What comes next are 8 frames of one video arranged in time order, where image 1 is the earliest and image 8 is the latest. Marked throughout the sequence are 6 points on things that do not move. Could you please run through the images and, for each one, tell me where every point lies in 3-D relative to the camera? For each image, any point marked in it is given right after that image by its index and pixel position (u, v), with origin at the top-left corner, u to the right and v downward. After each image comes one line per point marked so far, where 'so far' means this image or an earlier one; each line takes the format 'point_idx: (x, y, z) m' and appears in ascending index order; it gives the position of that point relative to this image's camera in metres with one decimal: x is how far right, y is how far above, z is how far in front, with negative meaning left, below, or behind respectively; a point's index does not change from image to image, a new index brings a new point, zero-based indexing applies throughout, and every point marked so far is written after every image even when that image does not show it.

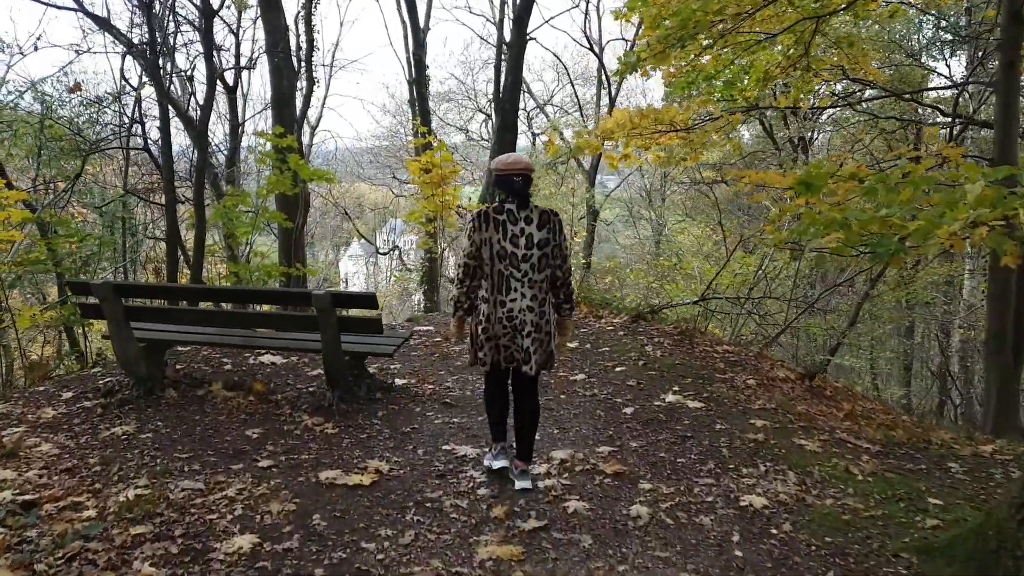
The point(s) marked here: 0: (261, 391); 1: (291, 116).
0: (-1.3, -0.6, +4.3) m
1: (-2.4, +1.9, +8.7) m
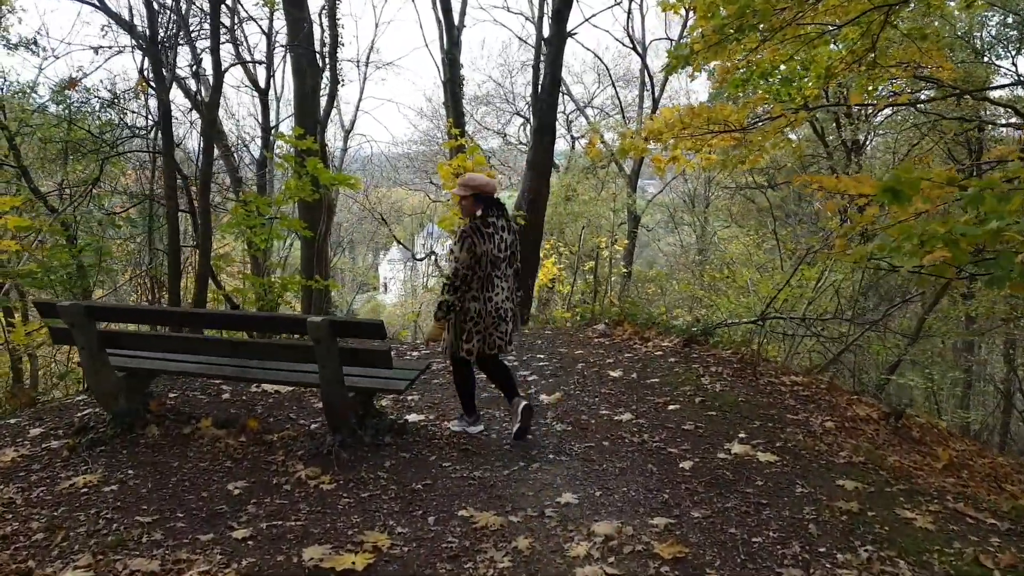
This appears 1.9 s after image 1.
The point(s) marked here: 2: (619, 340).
0: (-1.2, -0.7, +3.7) m
1: (-2.0, +1.8, +8.2) m
2: (+0.8, -0.4, +5.8) m
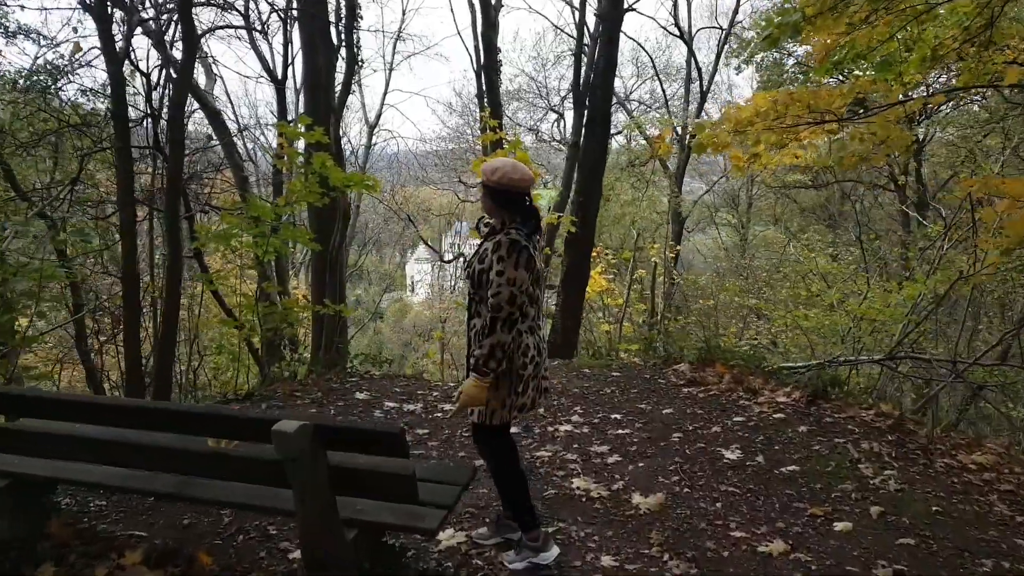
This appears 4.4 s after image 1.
0: (-0.9, -0.8, +2.4) m
1: (-1.6, +1.6, +6.9) m
2: (+1.1, -0.6, +4.5) m
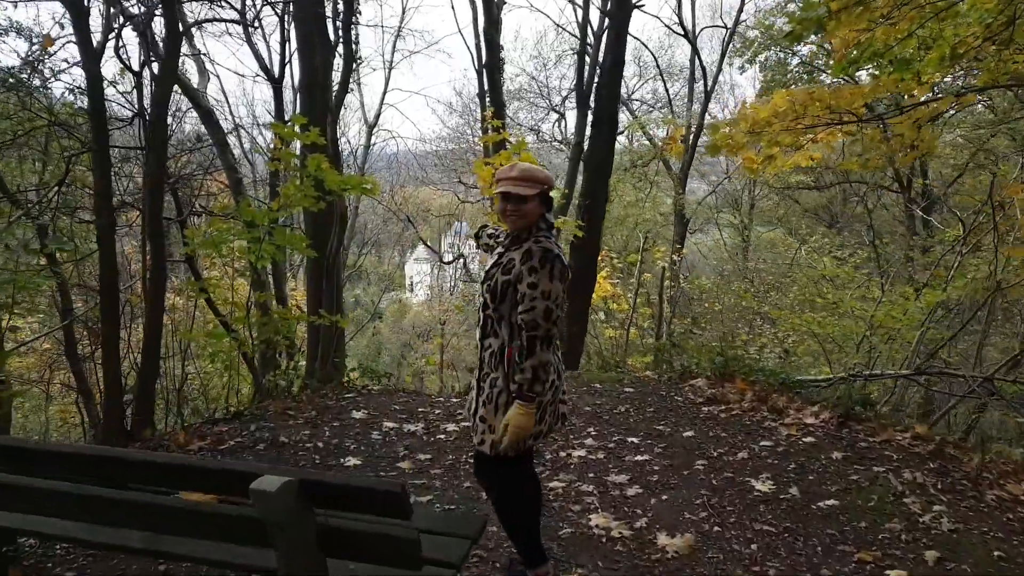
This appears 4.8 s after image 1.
0: (-0.9, -0.9, +2.1) m
1: (-1.6, +1.5, +6.6) m
2: (+1.2, -0.6, +4.2) m
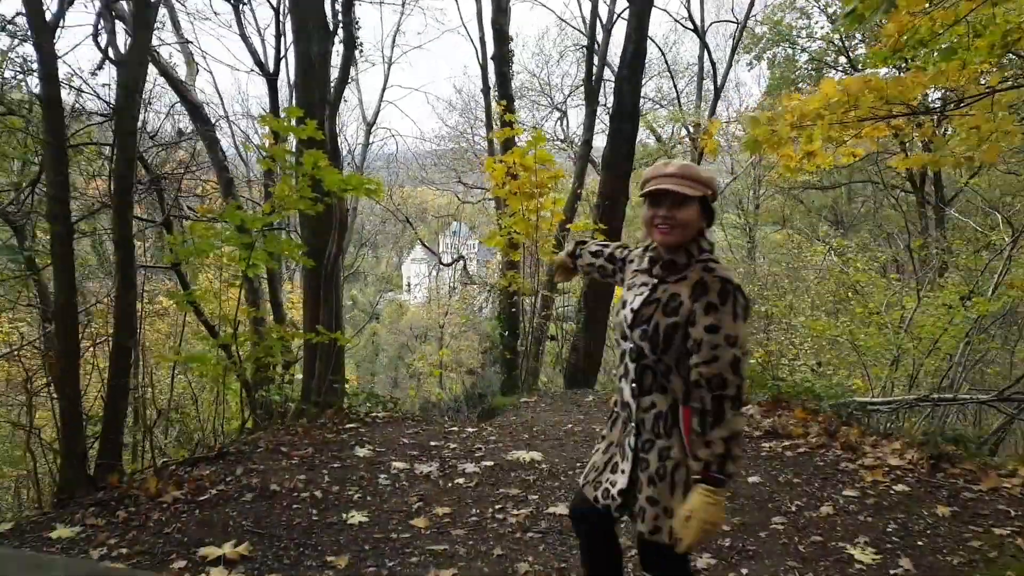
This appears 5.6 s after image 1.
0: (-0.7, -1.0, +1.5) m
1: (-1.4, +1.4, +6.0) m
2: (+1.3, -0.7, +3.6) m
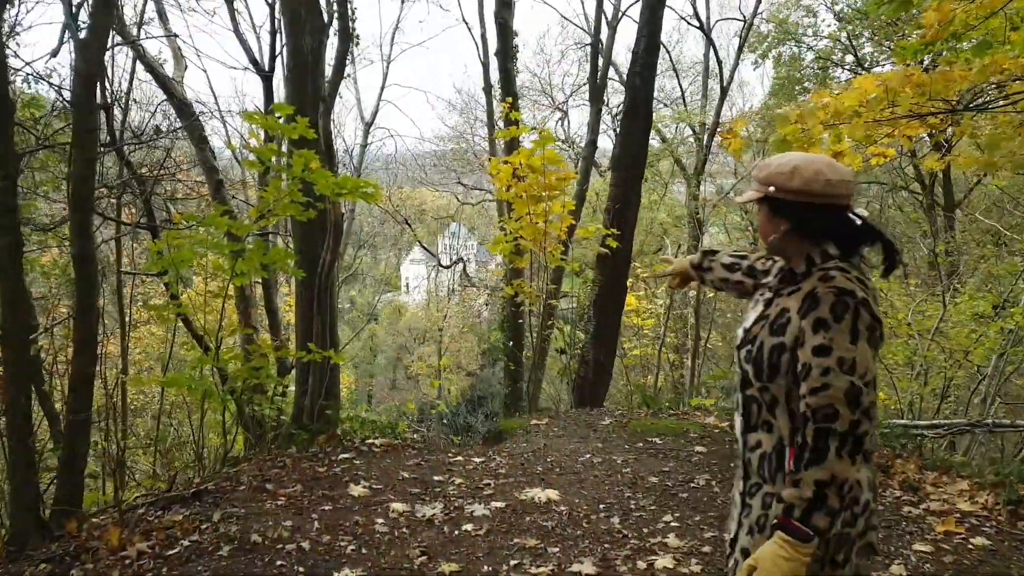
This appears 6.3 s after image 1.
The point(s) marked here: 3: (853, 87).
0: (-0.7, -1.1, +1.1) m
1: (-1.4, +1.4, +5.6) m
2: (+1.4, -0.8, +3.2) m
3: (+1.9, +1.1, +4.6) m
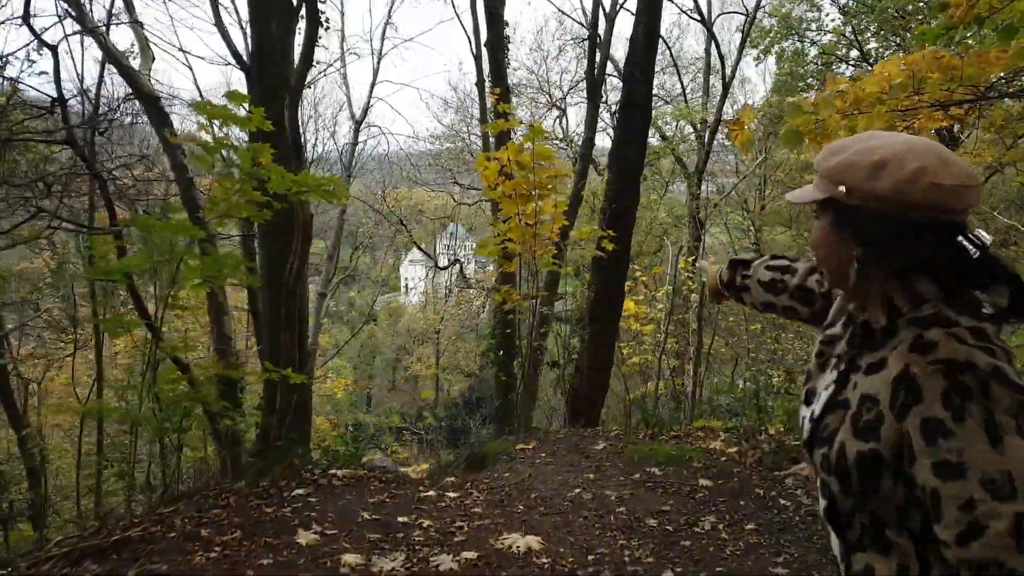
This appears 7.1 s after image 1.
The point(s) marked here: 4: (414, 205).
0: (-0.8, -1.1, +0.6) m
1: (-1.5, +1.3, +5.1) m
2: (+1.3, -0.8, +2.7) m
3: (+1.9, +1.1, +4.1) m
4: (-2.0, +1.6, +15.9) m
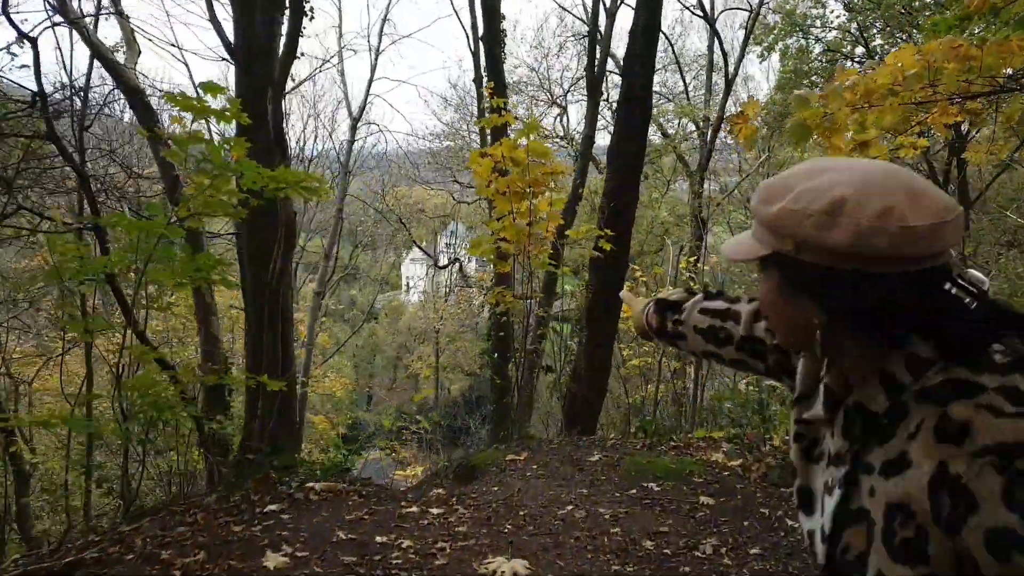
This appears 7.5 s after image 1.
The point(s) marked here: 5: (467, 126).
0: (-0.8, -1.1, +0.4) m
1: (-1.5, +1.3, +4.9) m
2: (+1.2, -0.8, +2.5) m
3: (+1.8, +1.1, +3.9) m
4: (-2.0, +1.6, +15.7) m
5: (-0.9, +3.3, +16.6) m
